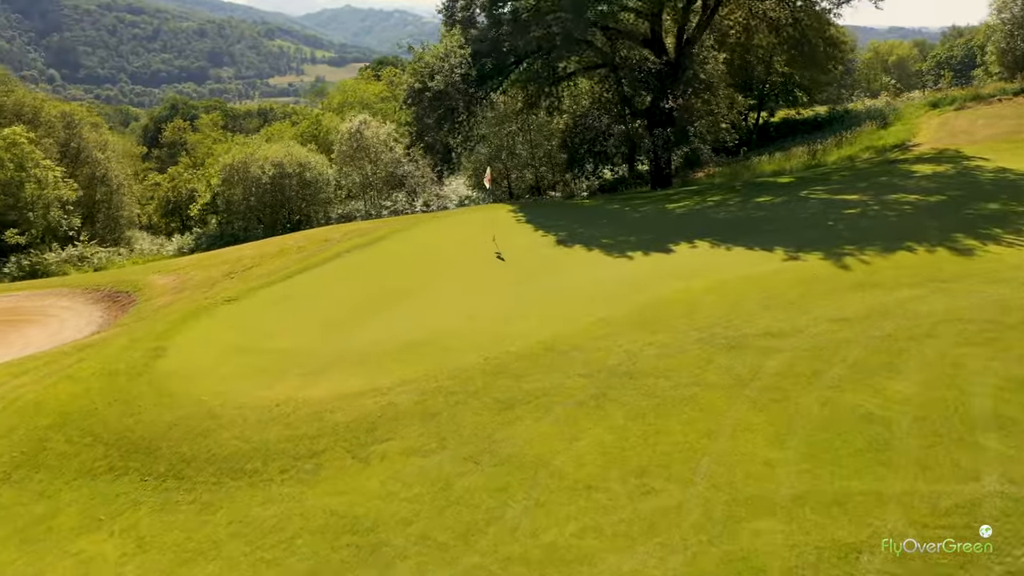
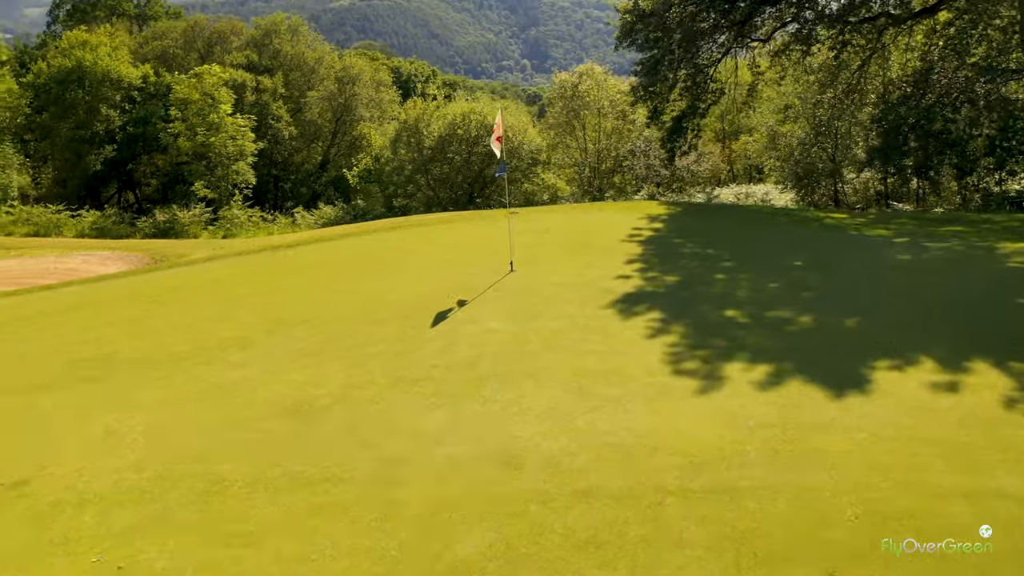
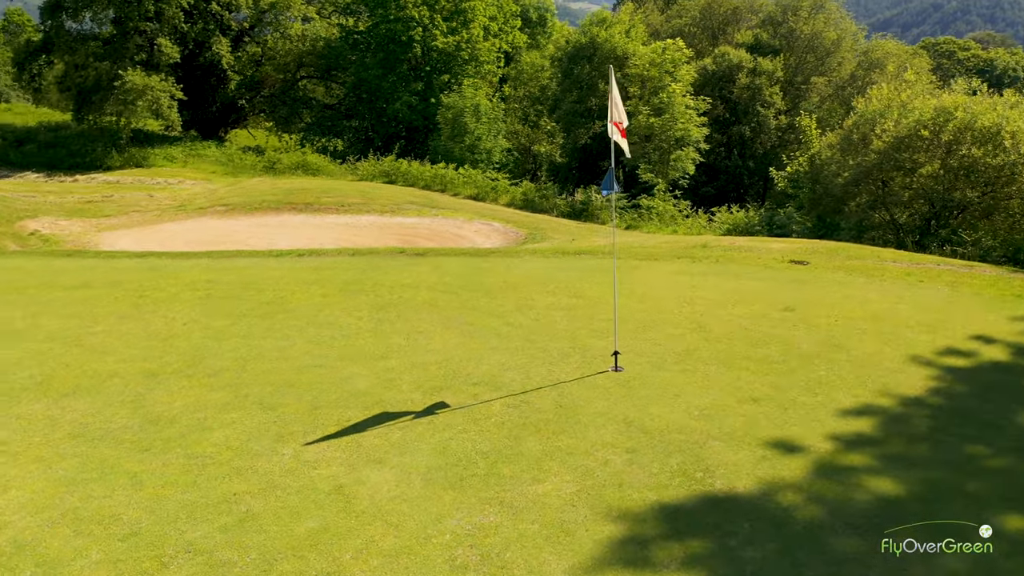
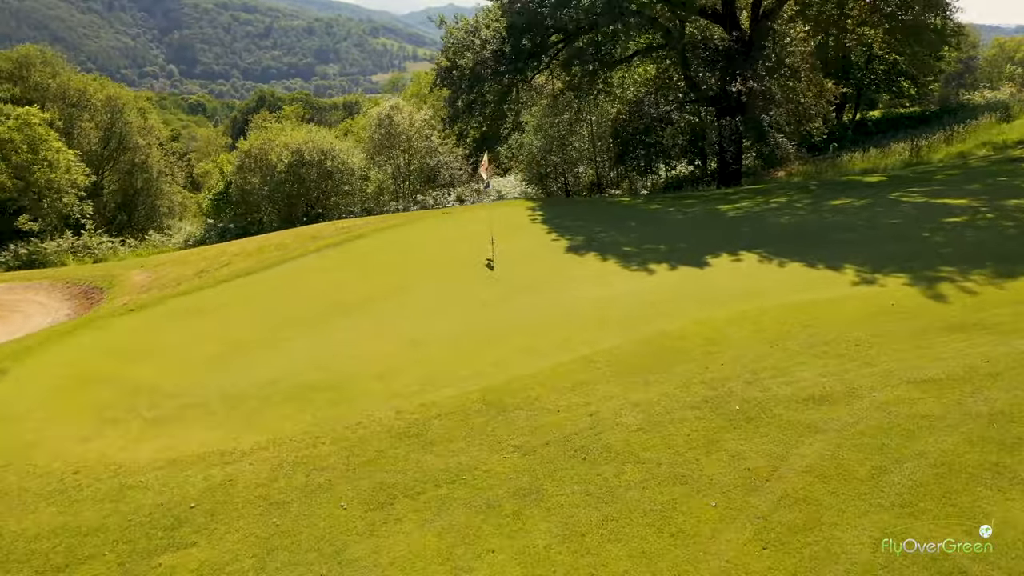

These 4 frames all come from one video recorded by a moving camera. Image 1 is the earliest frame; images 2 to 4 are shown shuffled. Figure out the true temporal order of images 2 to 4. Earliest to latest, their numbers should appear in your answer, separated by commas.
4, 2, 3
